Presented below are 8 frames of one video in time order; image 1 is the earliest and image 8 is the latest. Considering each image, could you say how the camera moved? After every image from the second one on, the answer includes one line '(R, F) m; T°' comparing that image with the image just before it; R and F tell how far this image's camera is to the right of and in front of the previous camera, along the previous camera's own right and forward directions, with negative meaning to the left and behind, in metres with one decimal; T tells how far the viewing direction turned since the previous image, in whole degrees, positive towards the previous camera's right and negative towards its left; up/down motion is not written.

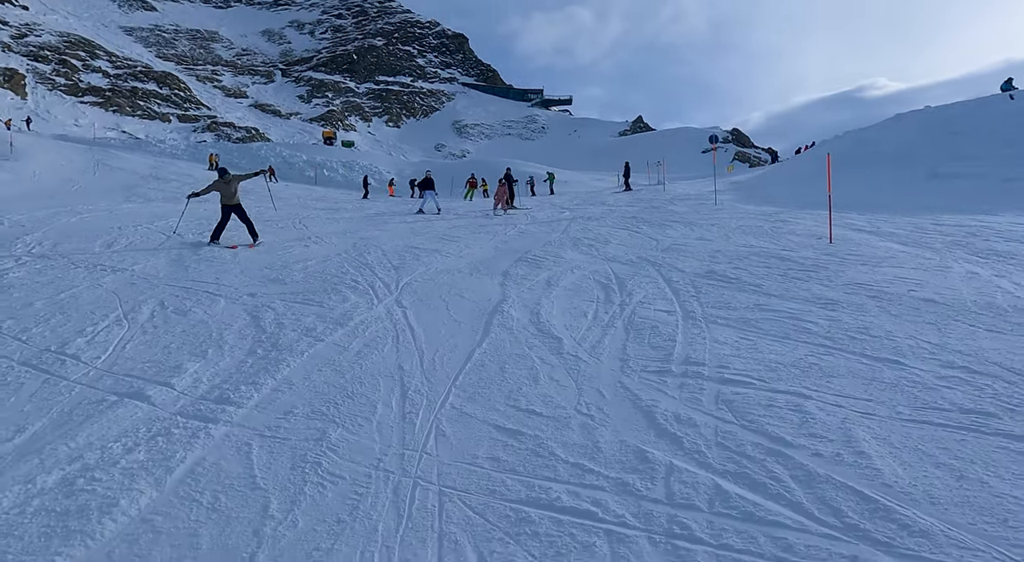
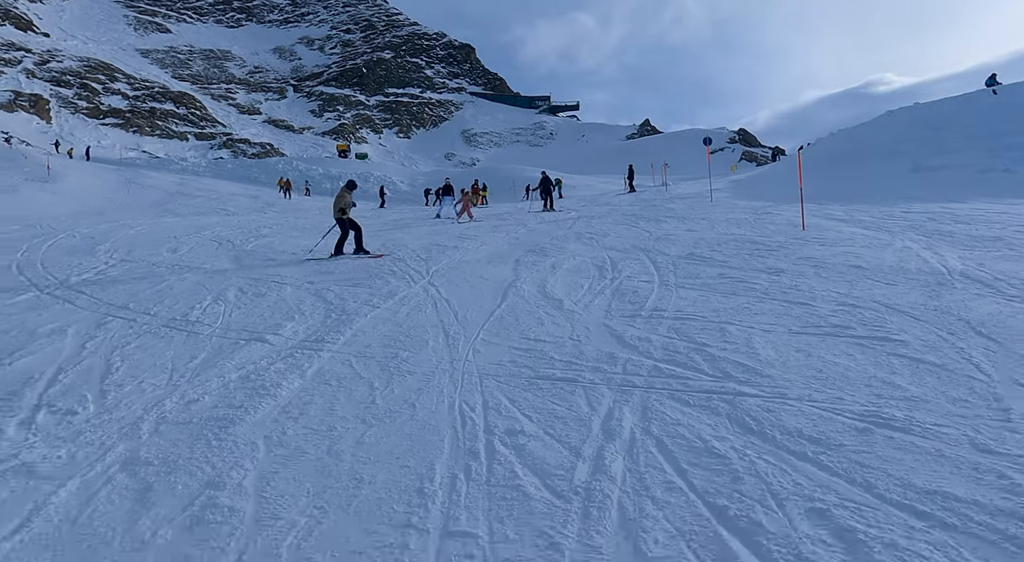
(0.0, -1.7) m; -1°
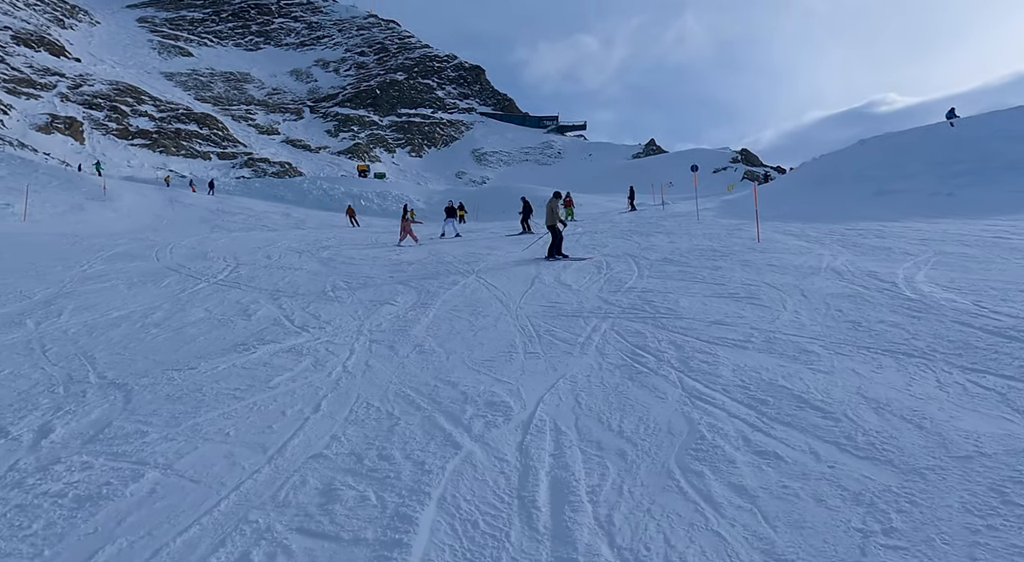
(-0.4, -3.8) m; -1°
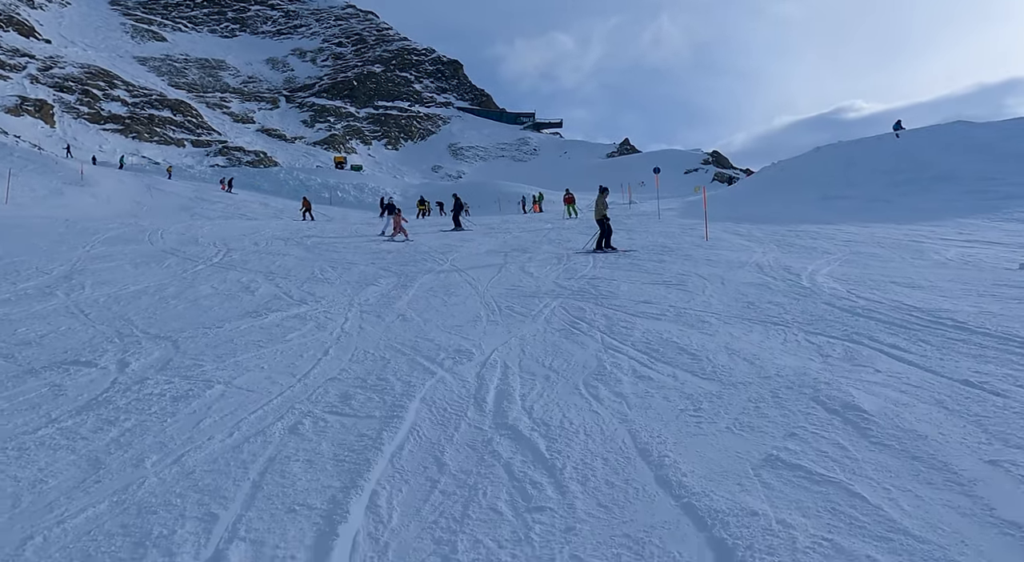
(+0.1, -1.5) m; +2°
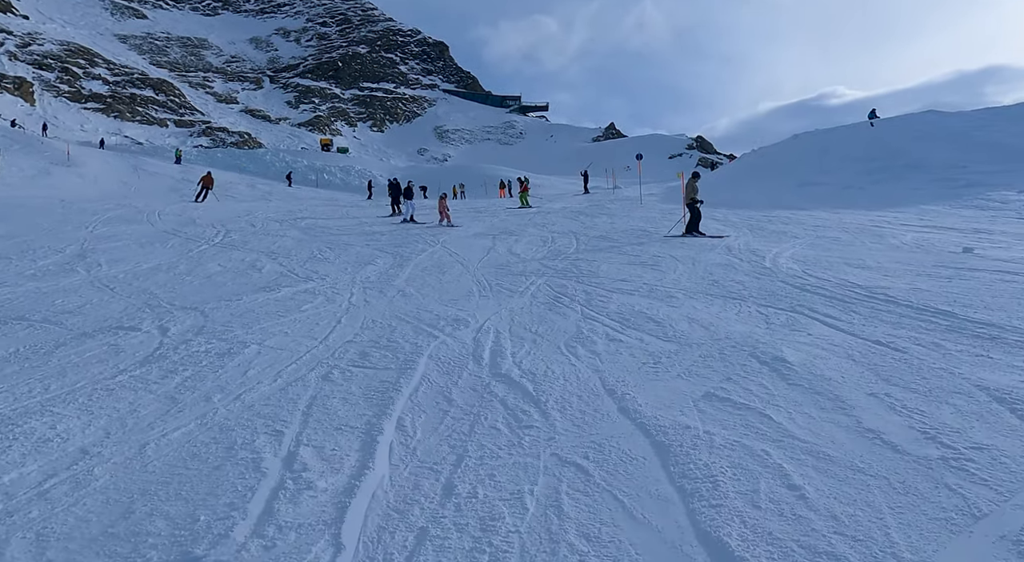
(-0.1, -0.9) m; +1°
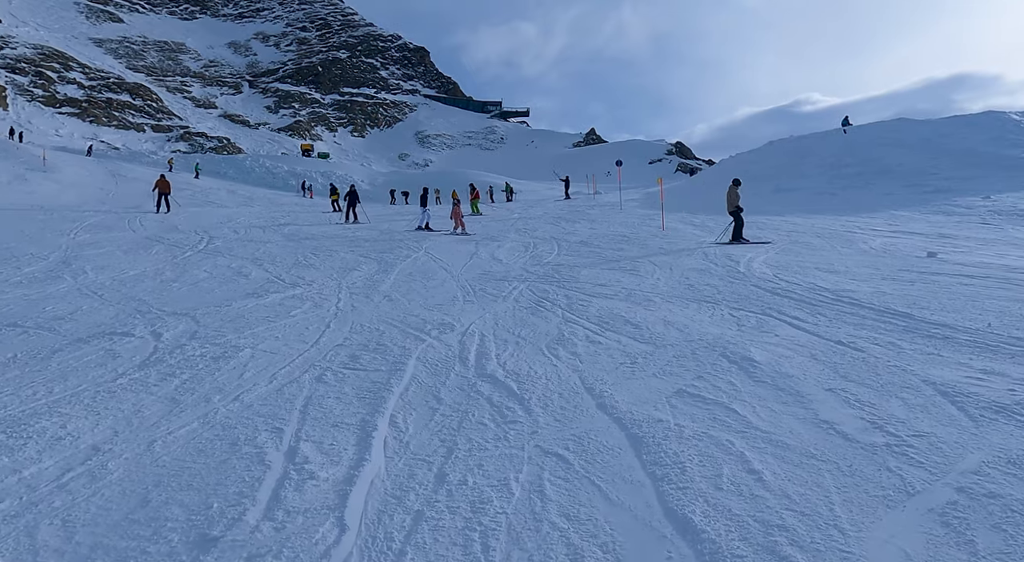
(0.0, -0.3) m; +2°
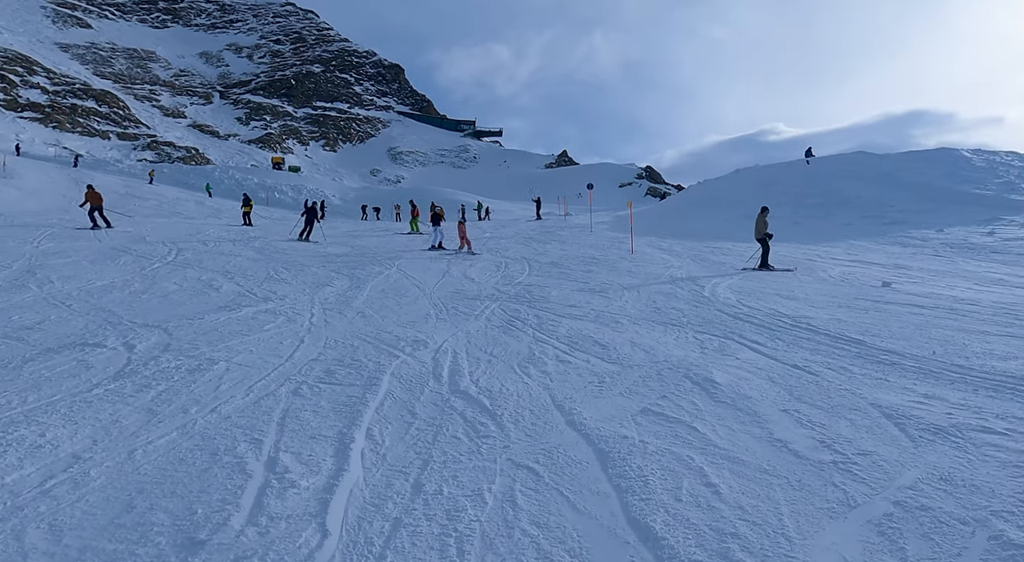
(0.0, -0.2) m; +3°
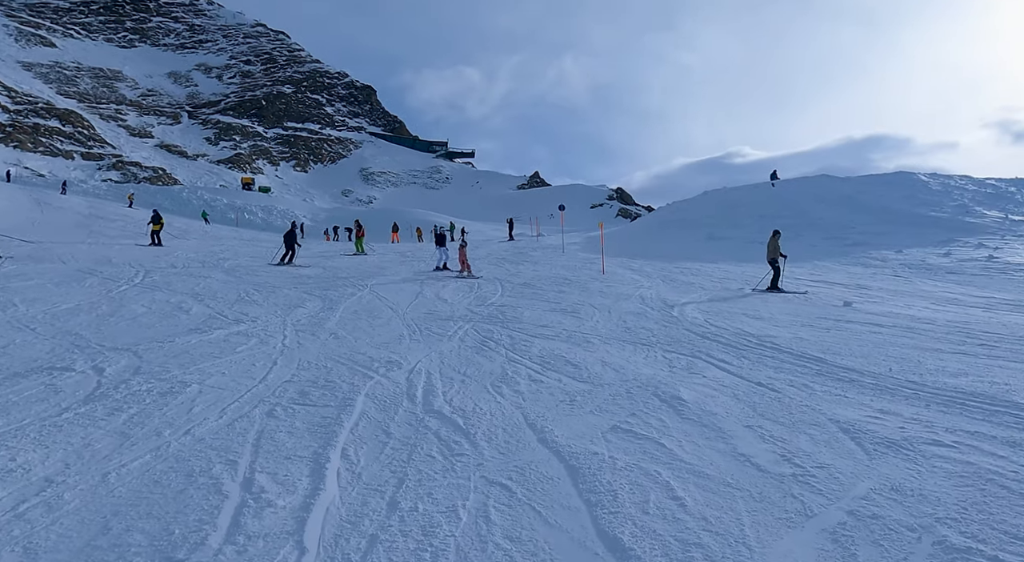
(0.0, -0.1) m; +3°
